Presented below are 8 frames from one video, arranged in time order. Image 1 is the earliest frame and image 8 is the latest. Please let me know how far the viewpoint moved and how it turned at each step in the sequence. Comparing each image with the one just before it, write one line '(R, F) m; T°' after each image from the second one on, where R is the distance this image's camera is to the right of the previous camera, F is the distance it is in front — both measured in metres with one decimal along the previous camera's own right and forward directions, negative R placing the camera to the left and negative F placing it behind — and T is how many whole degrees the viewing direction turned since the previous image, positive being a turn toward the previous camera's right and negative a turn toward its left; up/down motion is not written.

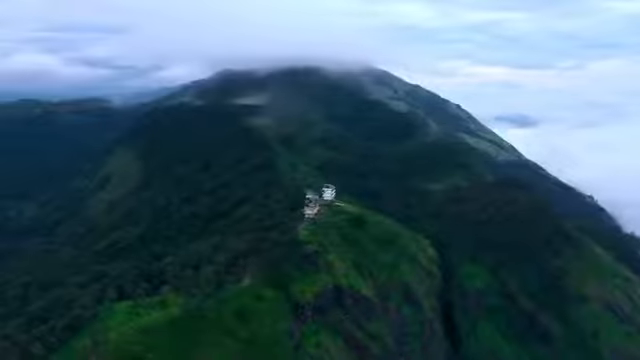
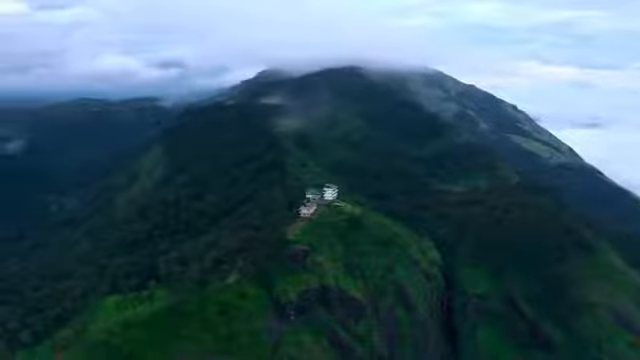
(+16.5, +1.2) m; -6°
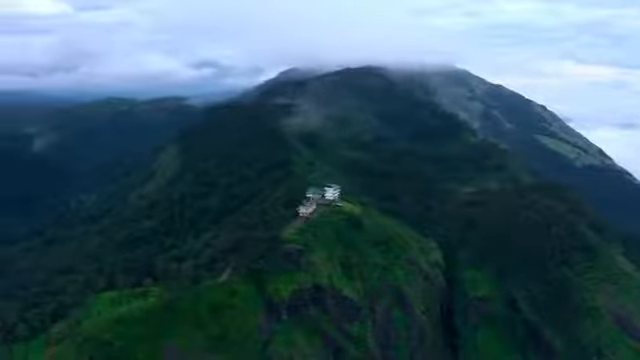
(+8.0, +0.3) m; -3°
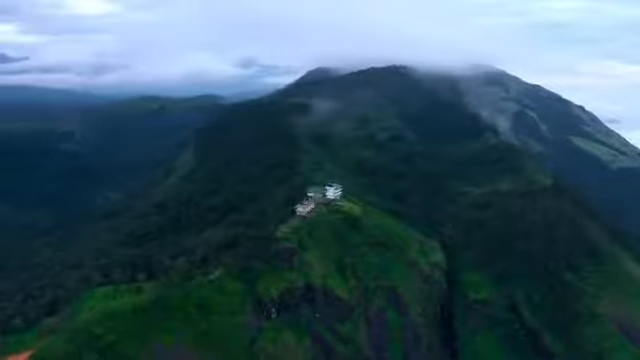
(+10.3, +0.8) m; -3°
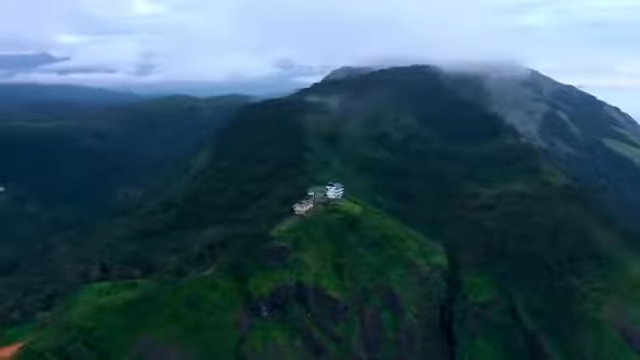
(+9.1, +0.6) m; -3°
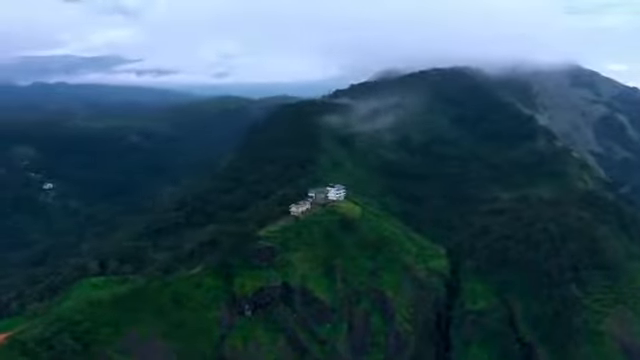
(+16.6, +1.4) m; -6°
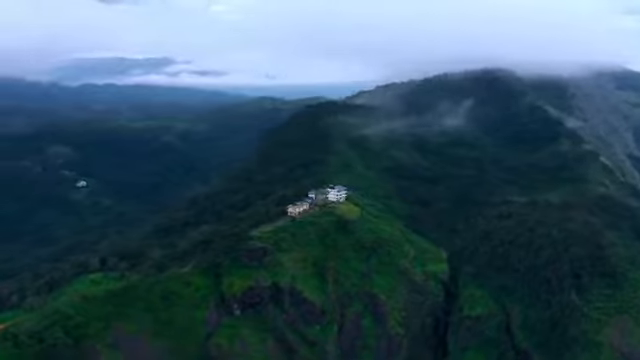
(+11.9, +0.9) m; -4°
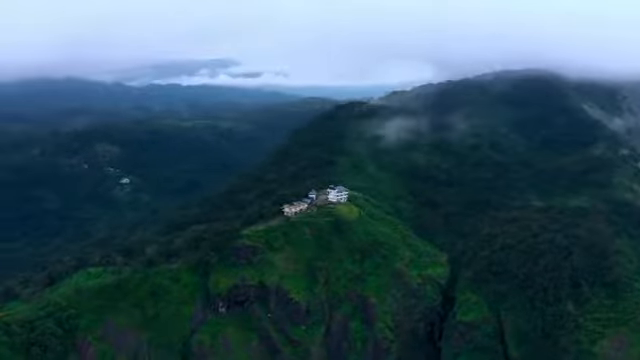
(+16.0, +1.5) m; -5°
